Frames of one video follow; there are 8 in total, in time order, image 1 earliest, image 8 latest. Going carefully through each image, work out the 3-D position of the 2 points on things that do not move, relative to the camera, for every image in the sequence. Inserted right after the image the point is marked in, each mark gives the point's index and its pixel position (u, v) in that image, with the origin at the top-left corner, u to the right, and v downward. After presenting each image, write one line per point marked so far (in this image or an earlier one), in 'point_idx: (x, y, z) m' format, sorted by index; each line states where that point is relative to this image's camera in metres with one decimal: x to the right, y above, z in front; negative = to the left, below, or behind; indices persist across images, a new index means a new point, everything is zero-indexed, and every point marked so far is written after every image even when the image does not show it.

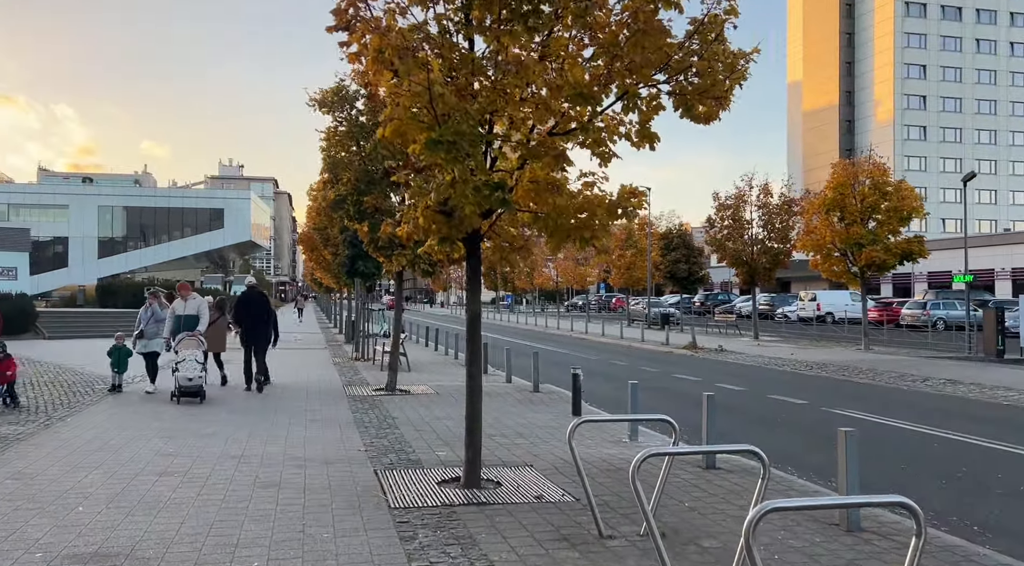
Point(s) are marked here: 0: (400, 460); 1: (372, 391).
0: (-1.2, -1.9, +8.0) m
1: (-2.6, -2.0, +14.1) m
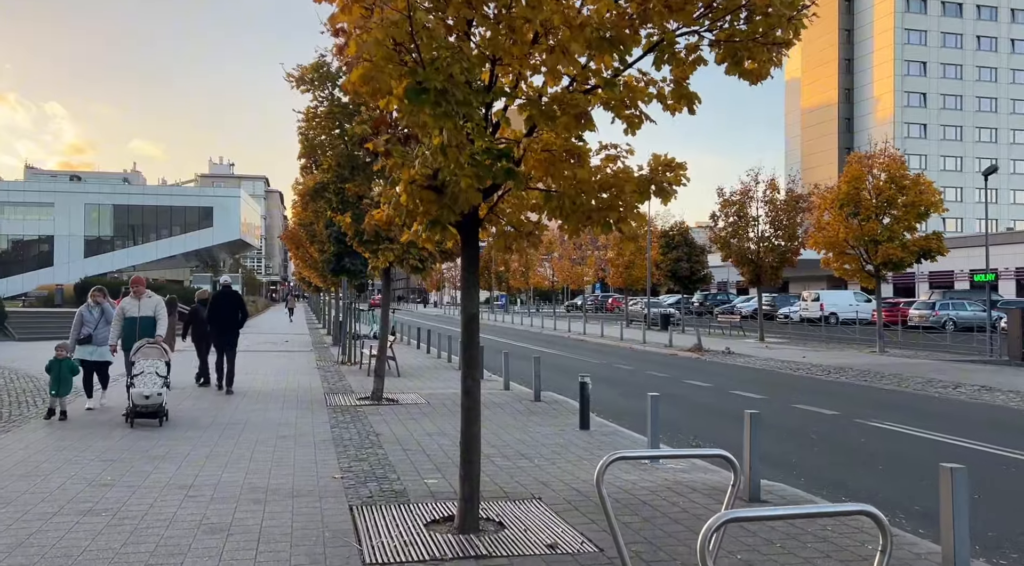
0: (-1.1, -1.8, +6.7) m
1: (-2.6, -1.9, +12.7) m
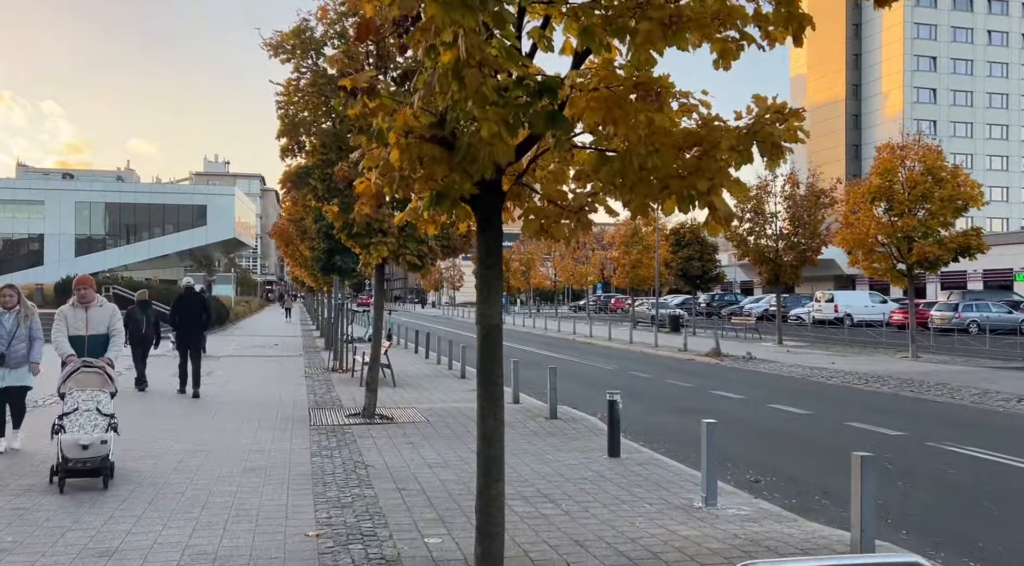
0: (-1.0, -1.8, +5.1) m
1: (-2.4, -1.9, +11.1) m
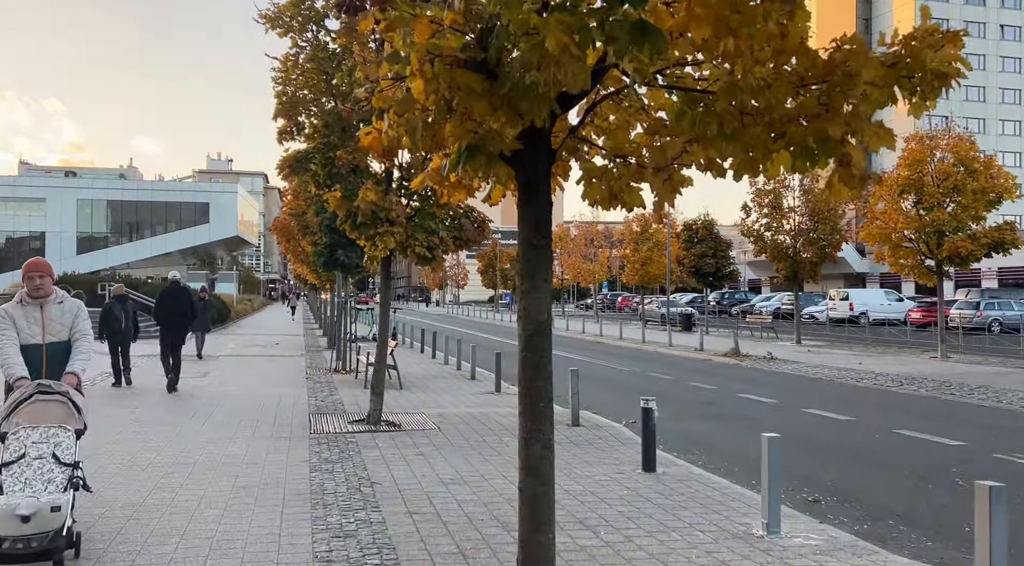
0: (-0.7, -1.8, +4.2) m
1: (-2.2, -1.9, +10.2) m
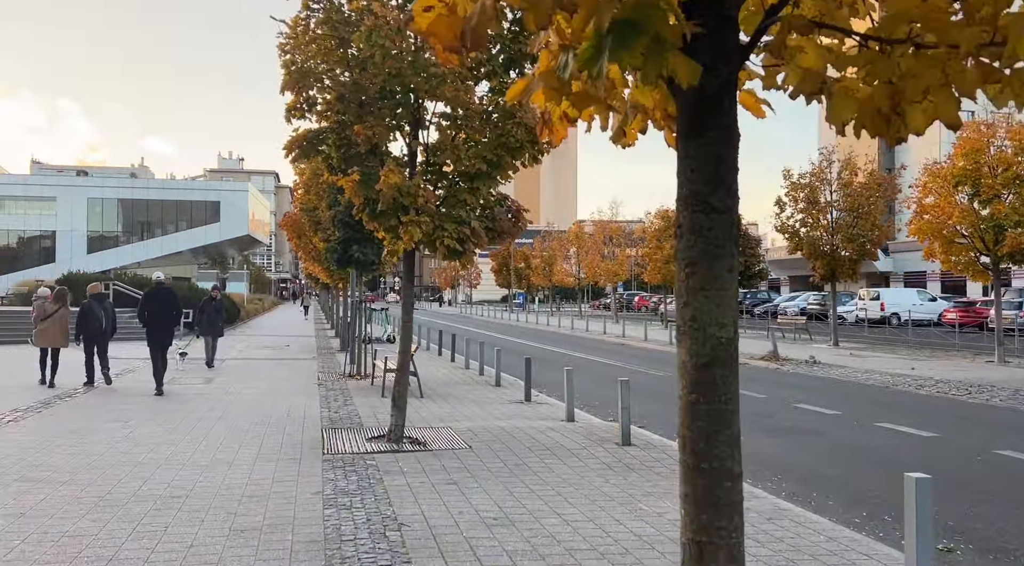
0: (-0.4, -1.7, +2.9) m
1: (-1.7, -1.8, +8.9) m
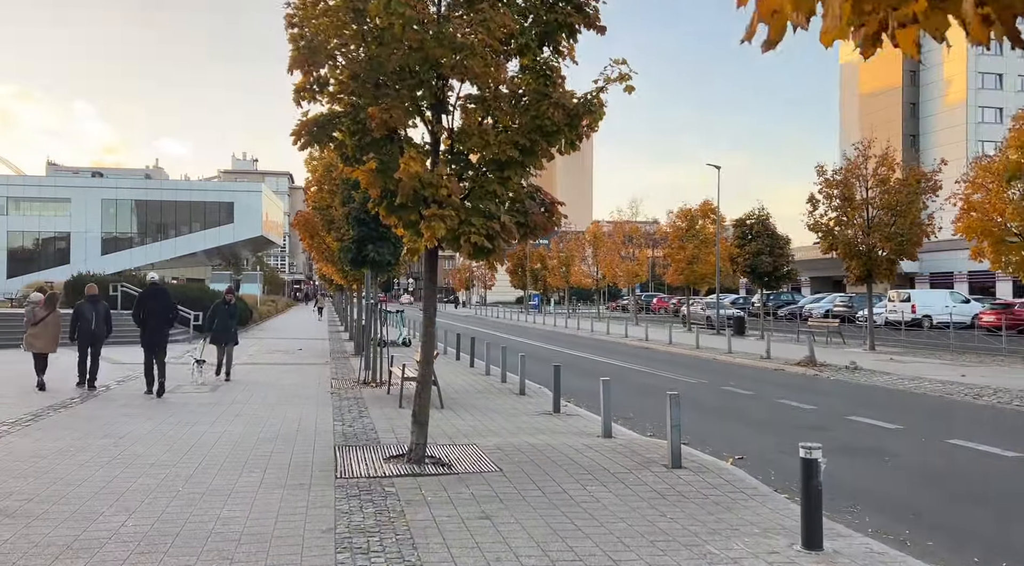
0: (-0.1, -1.7, +1.9) m
1: (-1.3, -1.9, +8.0) m
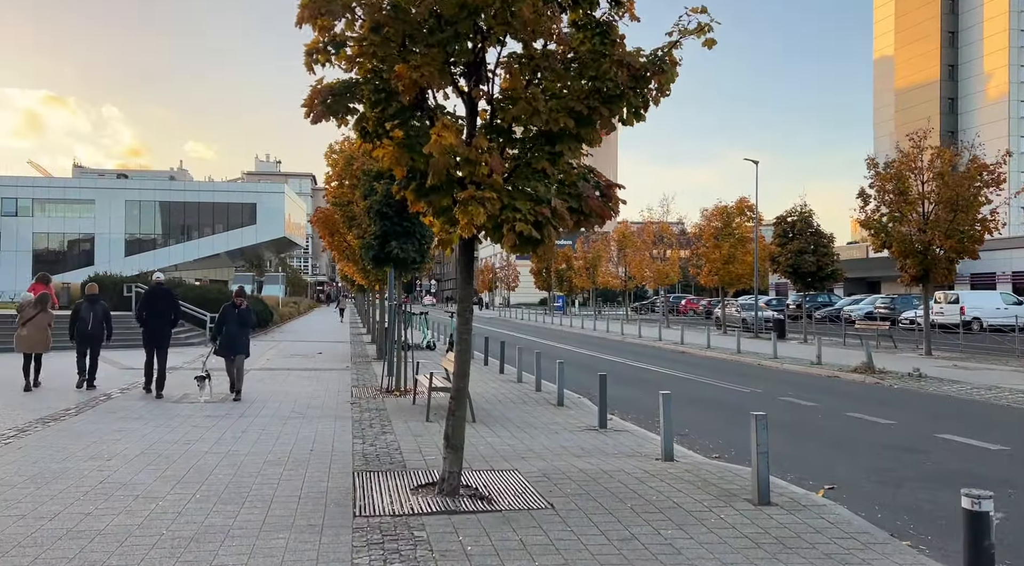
0: (+0.2, -1.7, +0.6) m
1: (-0.9, -1.8, +6.7) m
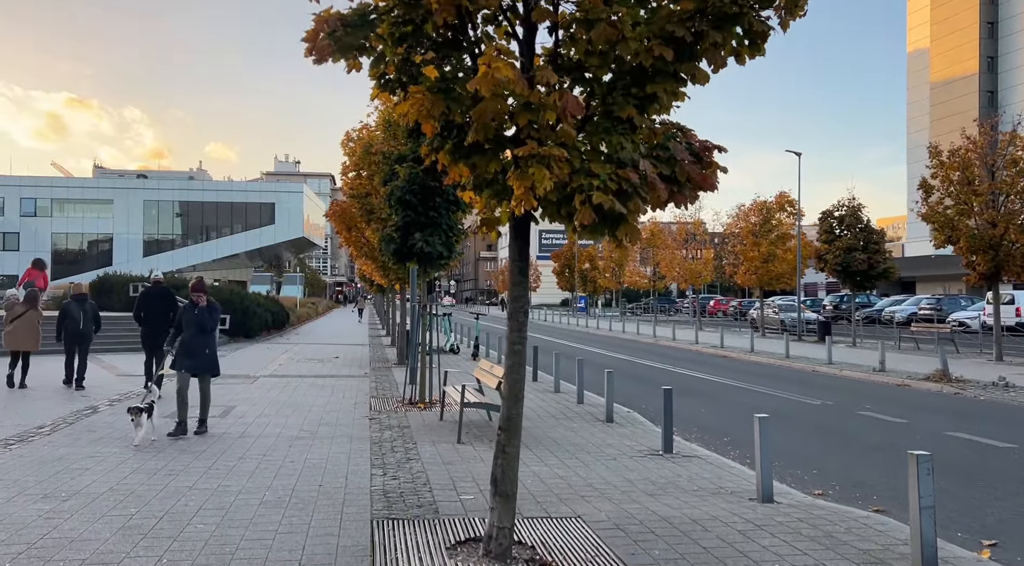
0: (+0.5, -1.6, -1.0) m
1: (-0.4, -1.8, +5.1) m
